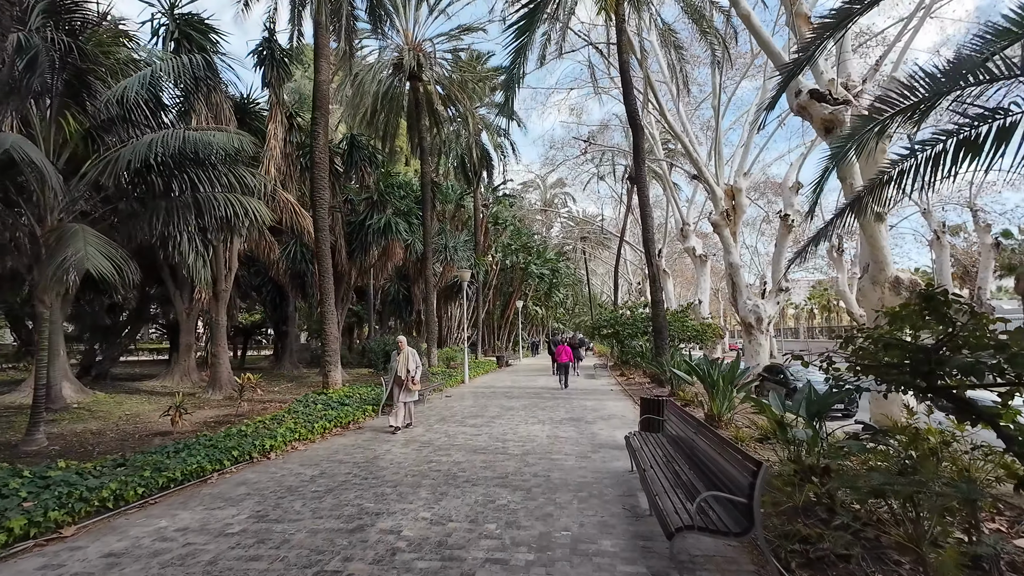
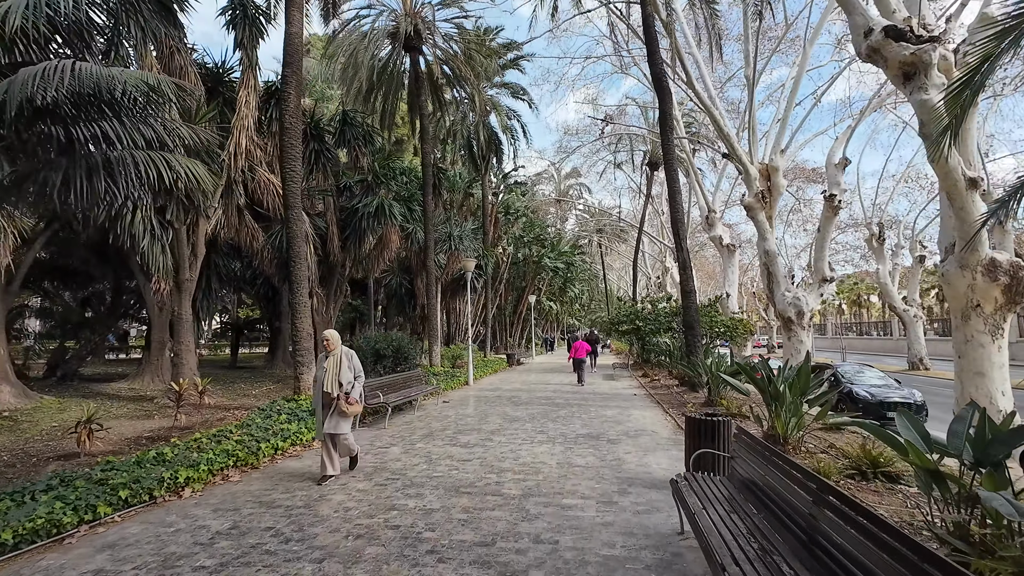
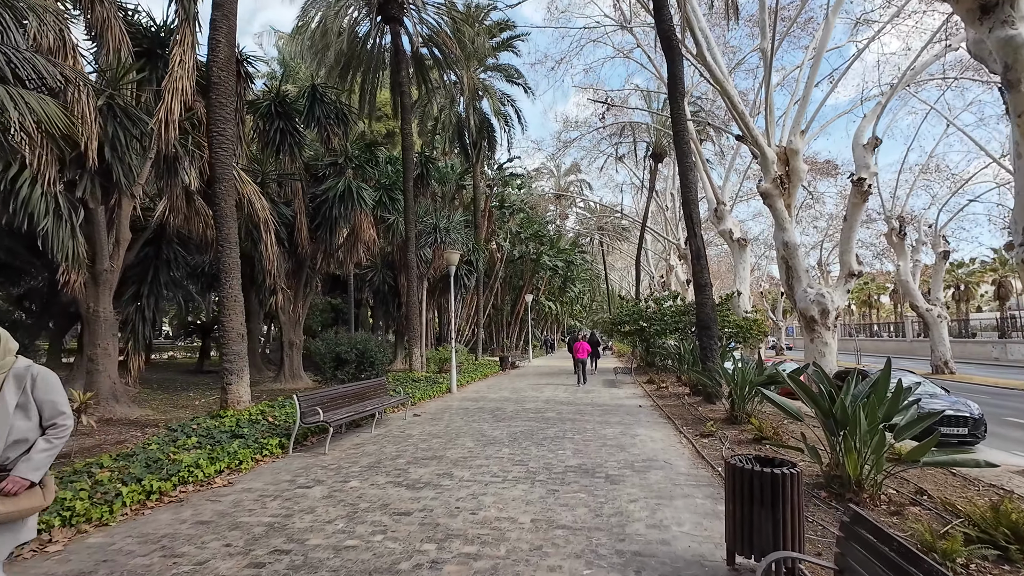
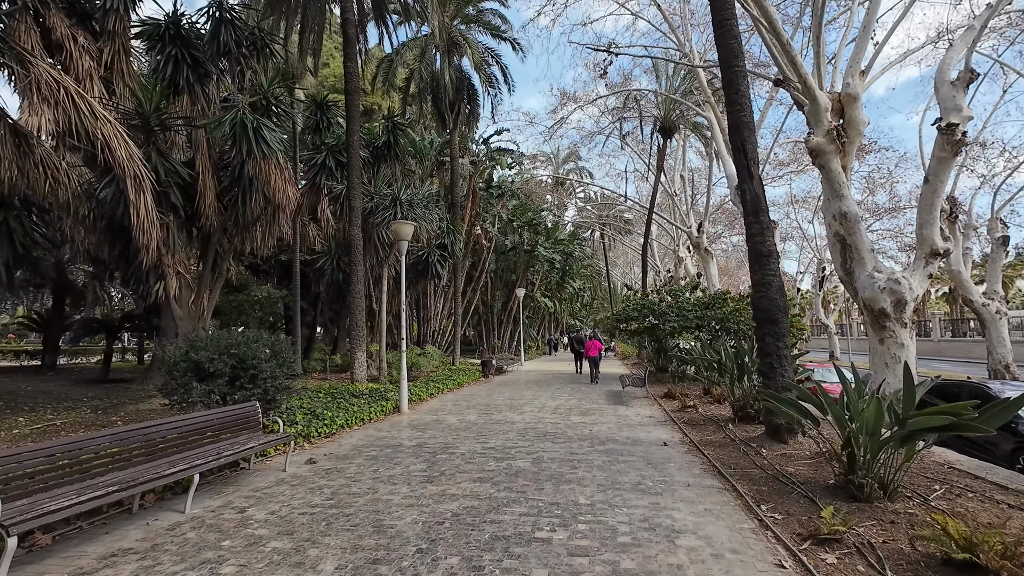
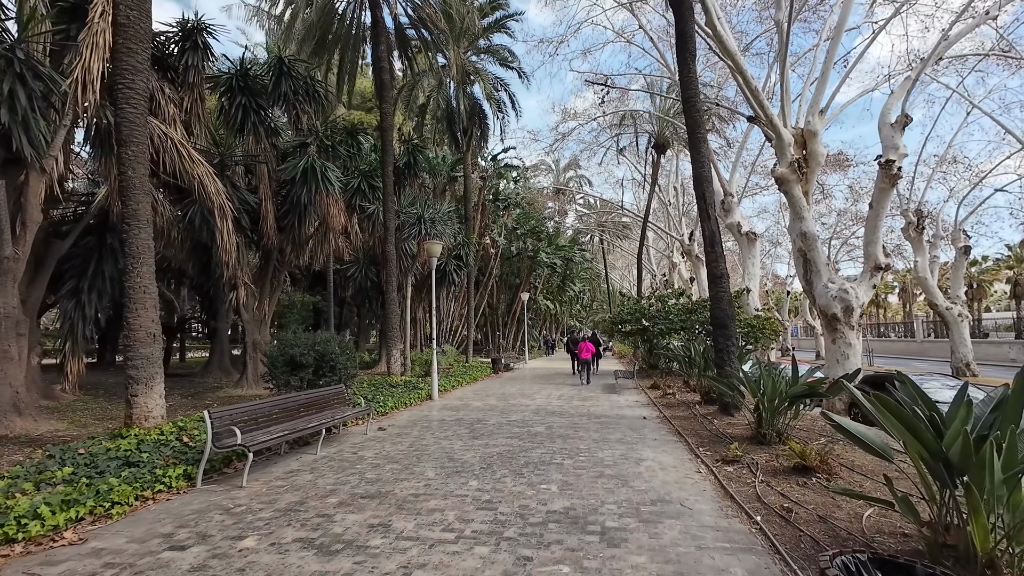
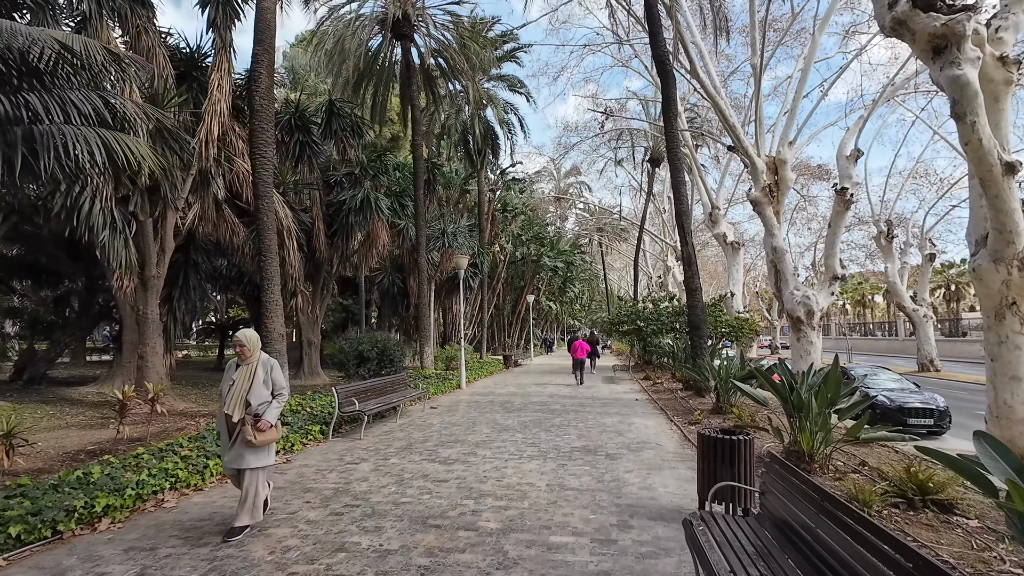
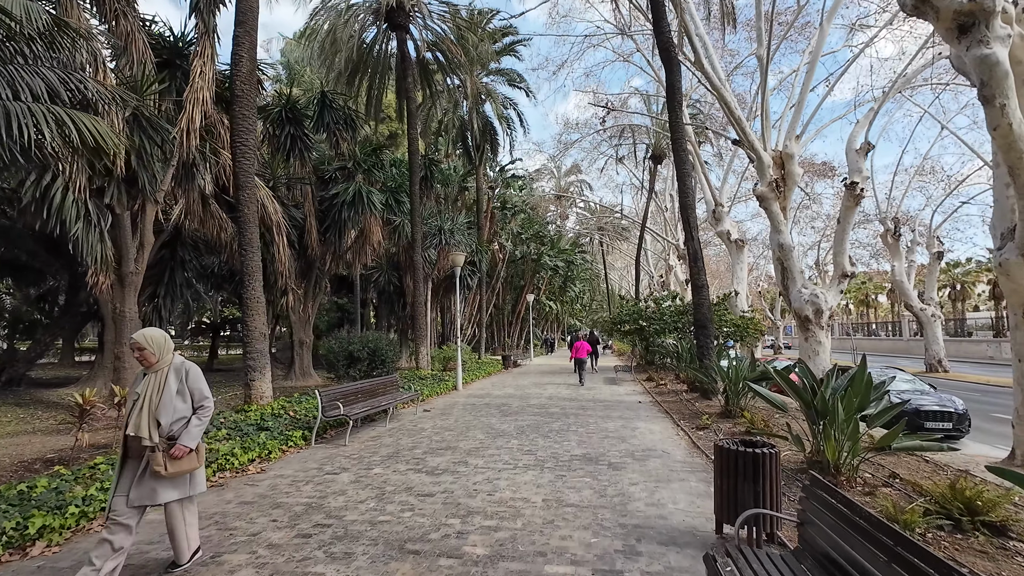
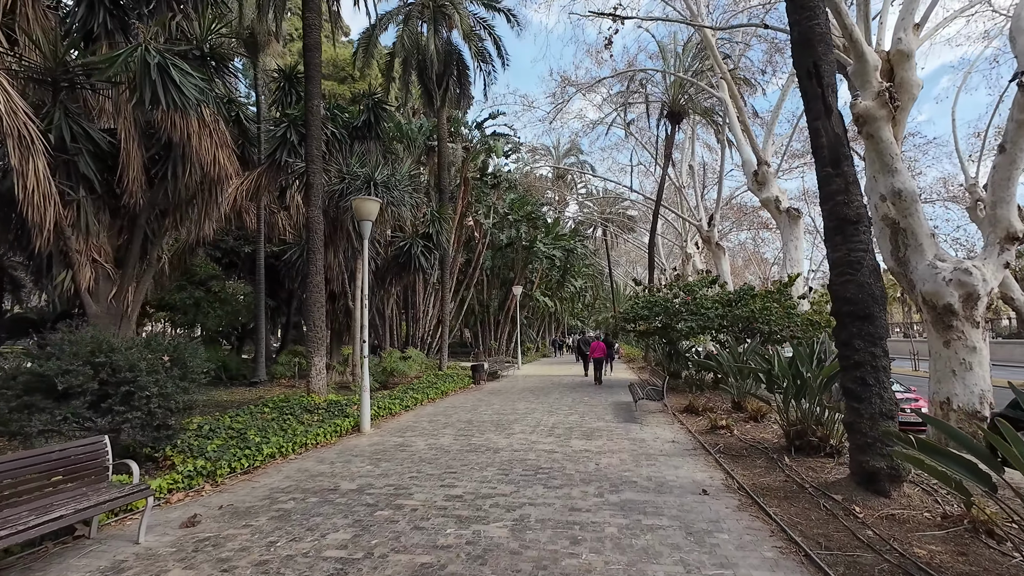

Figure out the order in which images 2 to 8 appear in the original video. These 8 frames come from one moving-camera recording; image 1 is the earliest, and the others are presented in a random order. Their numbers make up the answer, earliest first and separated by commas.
2, 6, 7, 3, 5, 4, 8
